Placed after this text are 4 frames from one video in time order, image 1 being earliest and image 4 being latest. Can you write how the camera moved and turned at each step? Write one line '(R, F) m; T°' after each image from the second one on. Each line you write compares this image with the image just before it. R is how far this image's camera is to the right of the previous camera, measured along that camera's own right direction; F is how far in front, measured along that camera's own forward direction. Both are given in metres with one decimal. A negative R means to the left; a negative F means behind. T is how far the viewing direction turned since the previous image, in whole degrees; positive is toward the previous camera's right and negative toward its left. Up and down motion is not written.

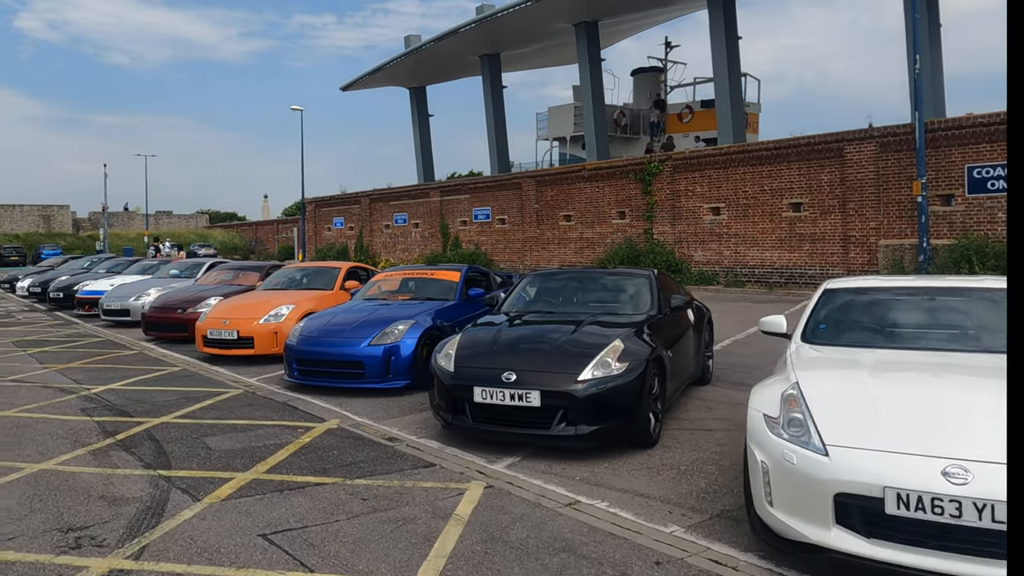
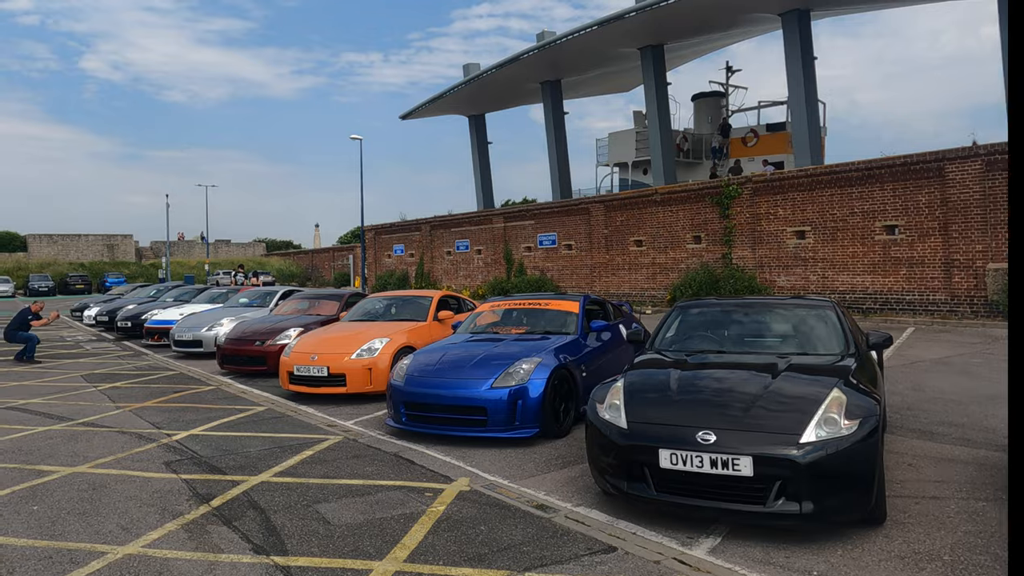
(-0.4, +0.9) m; -2°
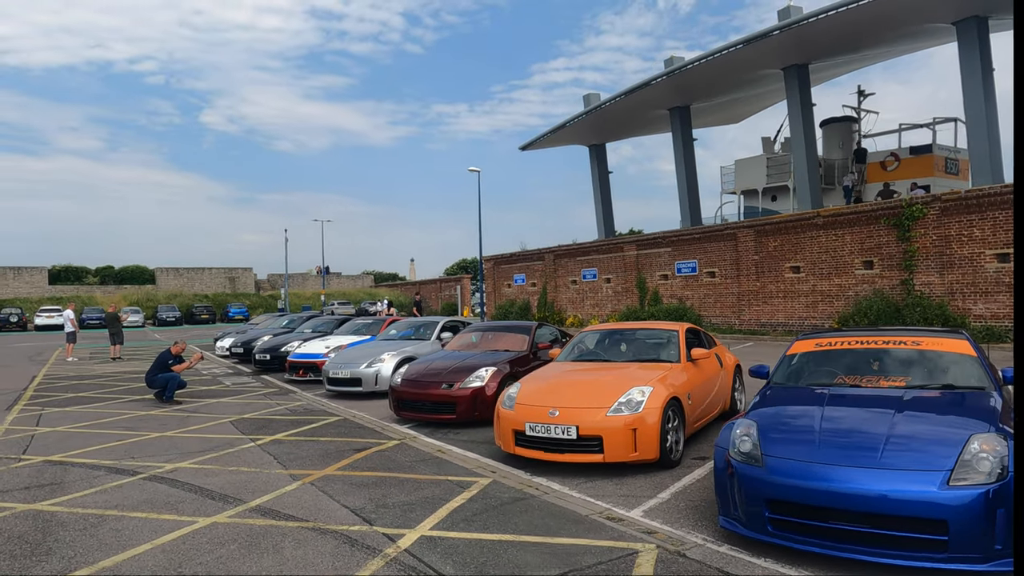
(-0.9, +2.2) m; -5°
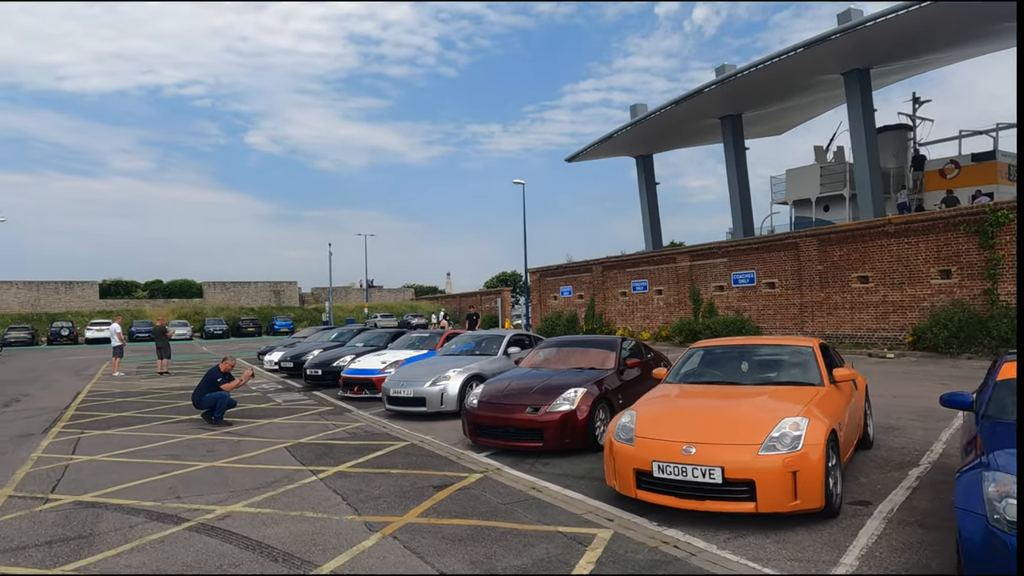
(-0.3, +1.1) m; -2°
